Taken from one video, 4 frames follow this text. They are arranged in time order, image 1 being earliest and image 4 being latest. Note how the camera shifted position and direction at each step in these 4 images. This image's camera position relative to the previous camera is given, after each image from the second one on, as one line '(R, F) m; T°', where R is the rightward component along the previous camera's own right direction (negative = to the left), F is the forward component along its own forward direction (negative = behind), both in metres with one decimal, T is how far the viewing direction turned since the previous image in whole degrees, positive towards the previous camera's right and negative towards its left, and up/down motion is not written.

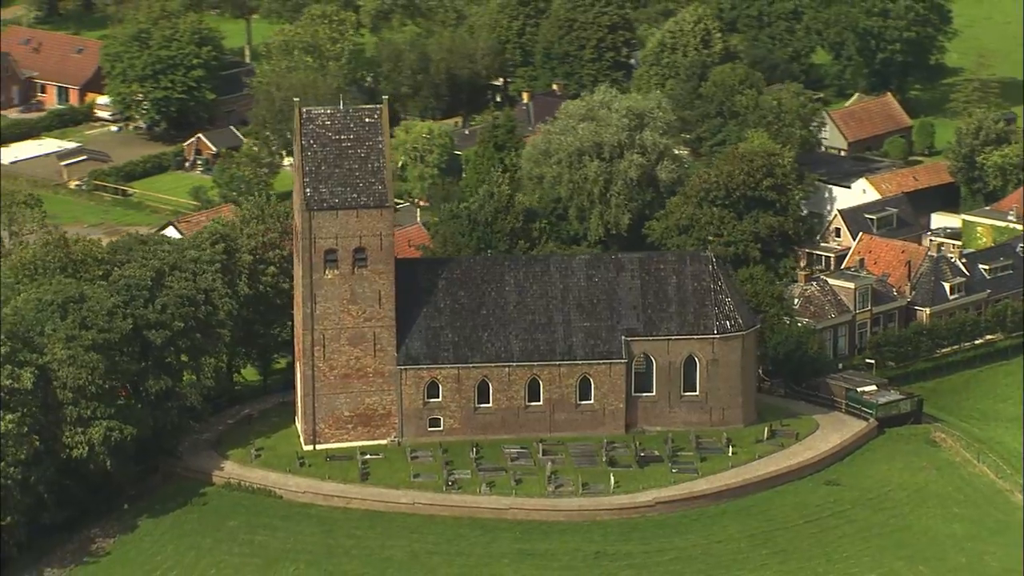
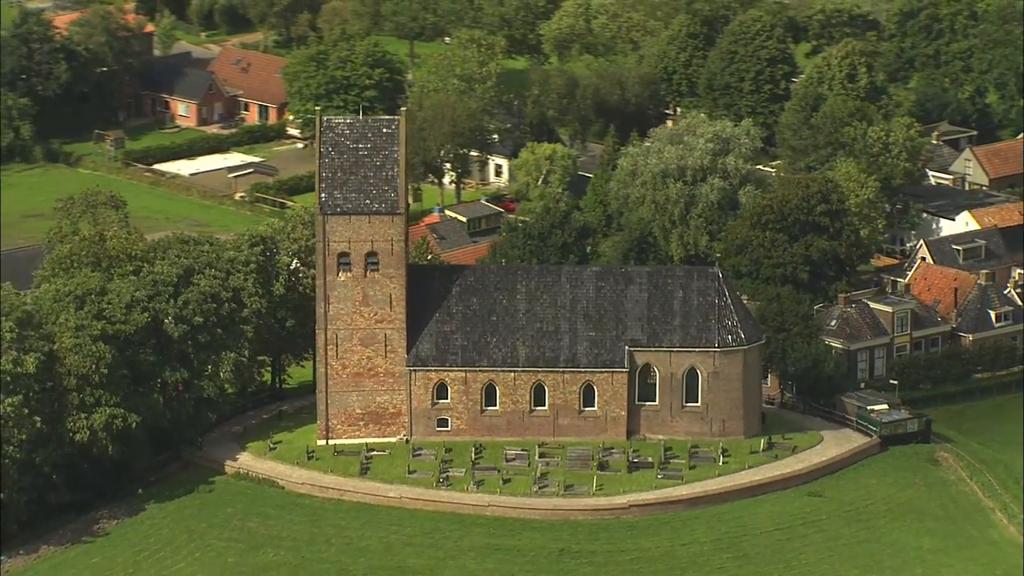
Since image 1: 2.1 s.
(+7.0, -2.0) m; -6°
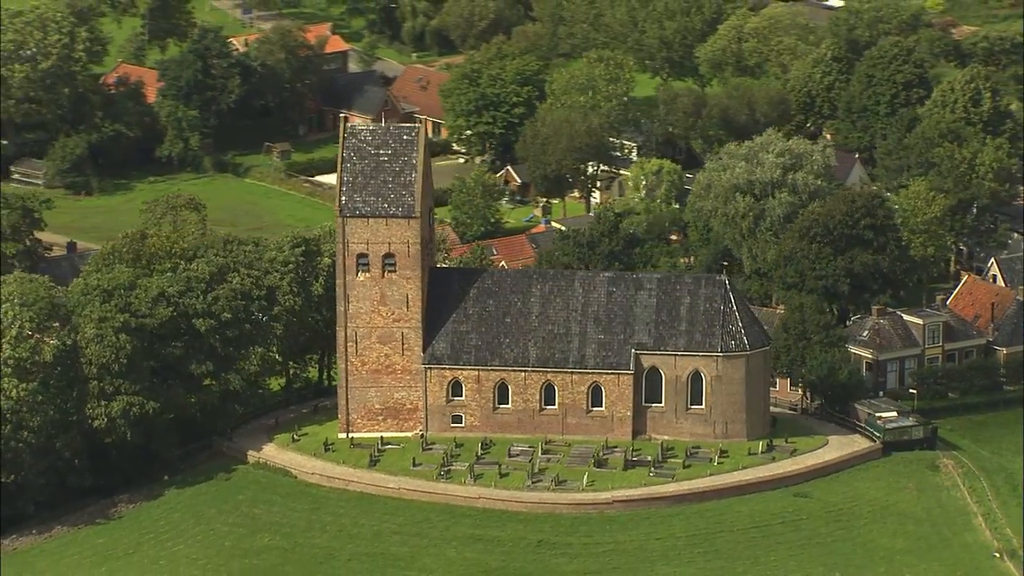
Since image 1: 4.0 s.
(+6.4, -2.1) m; -6°
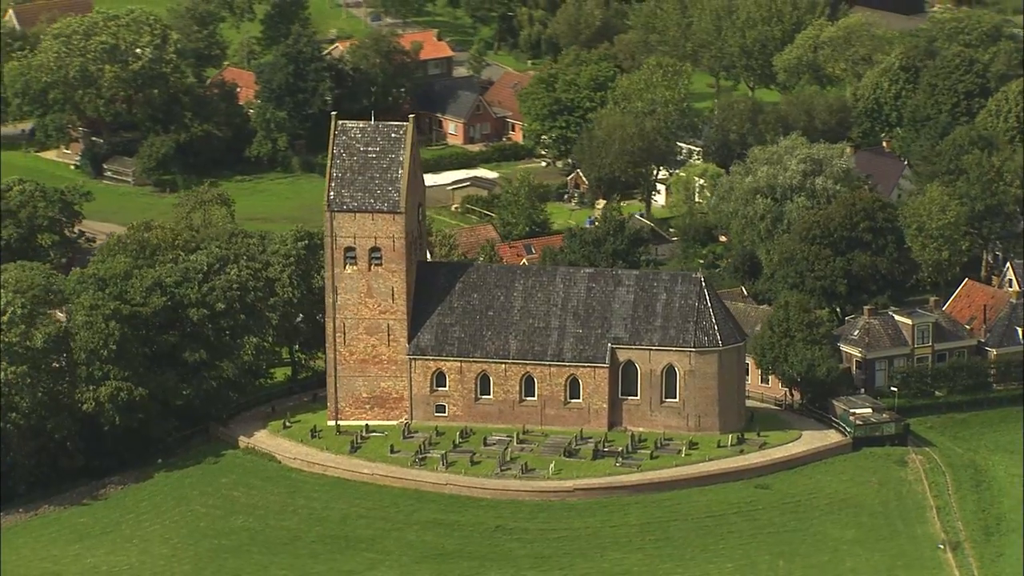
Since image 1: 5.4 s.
(+4.7, -1.9) m; -4°
